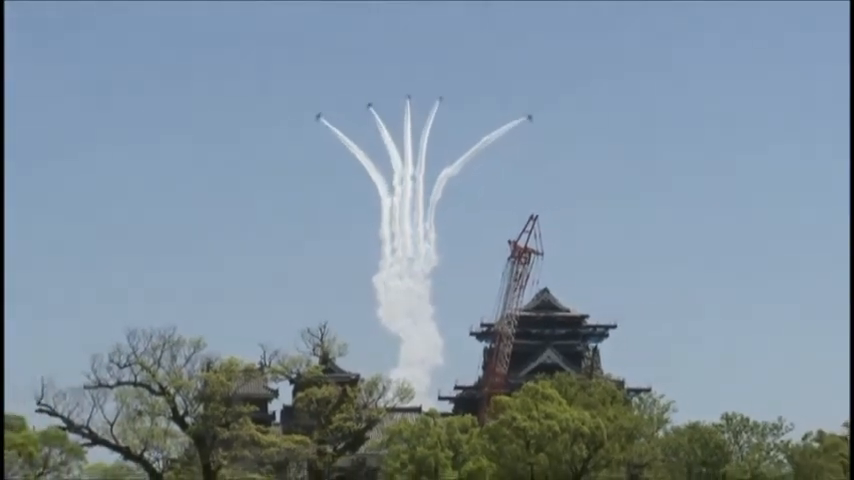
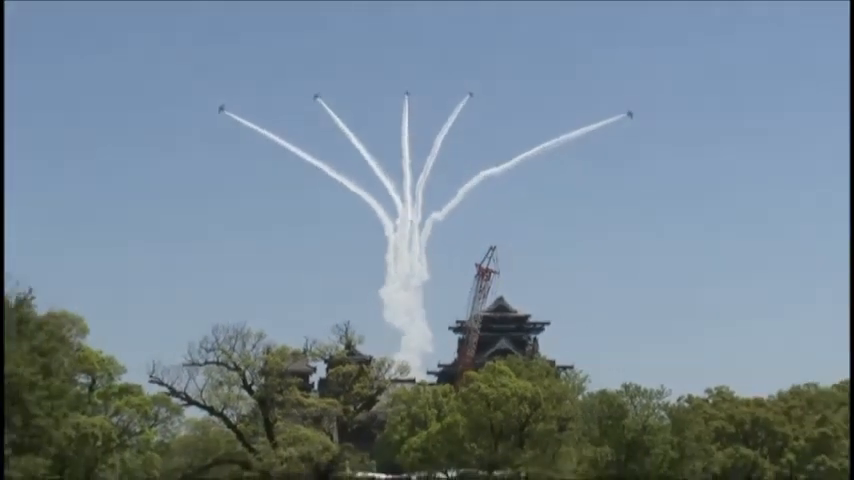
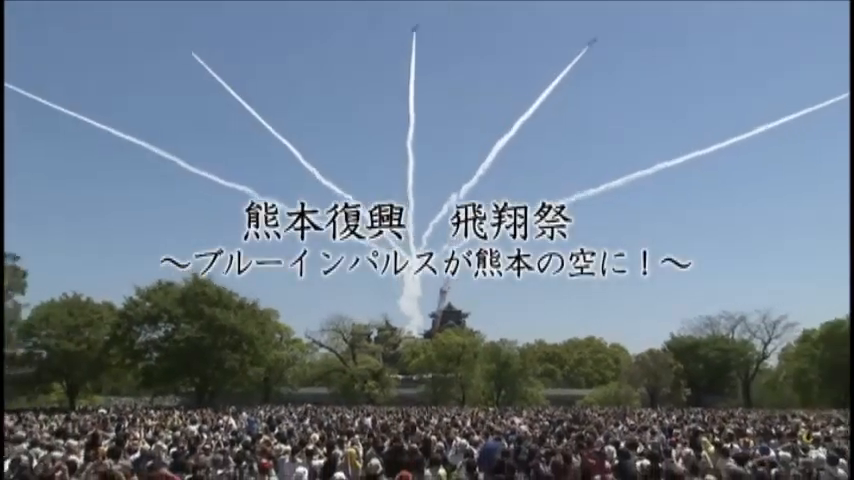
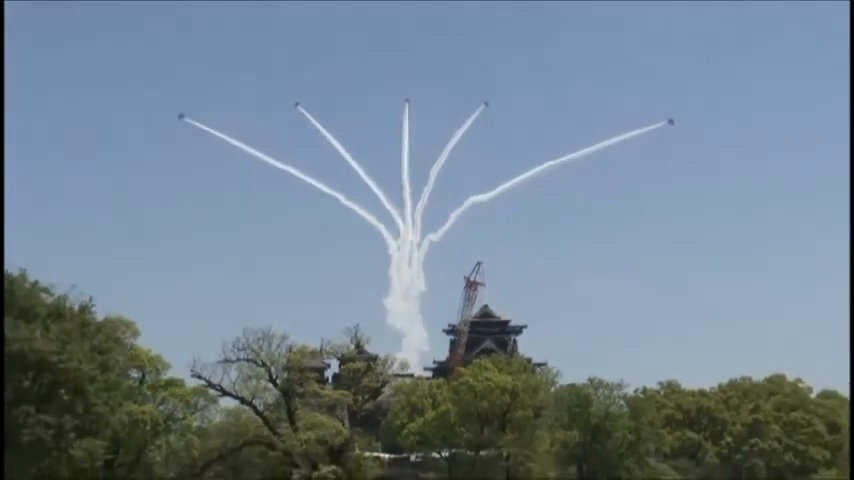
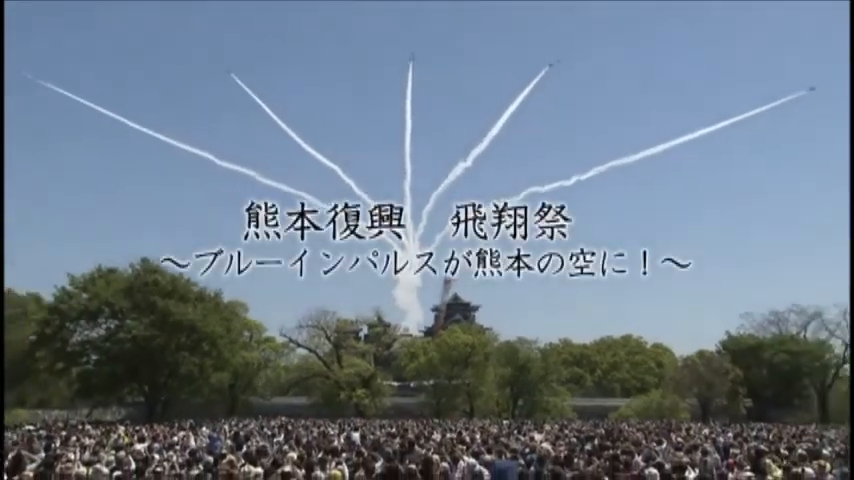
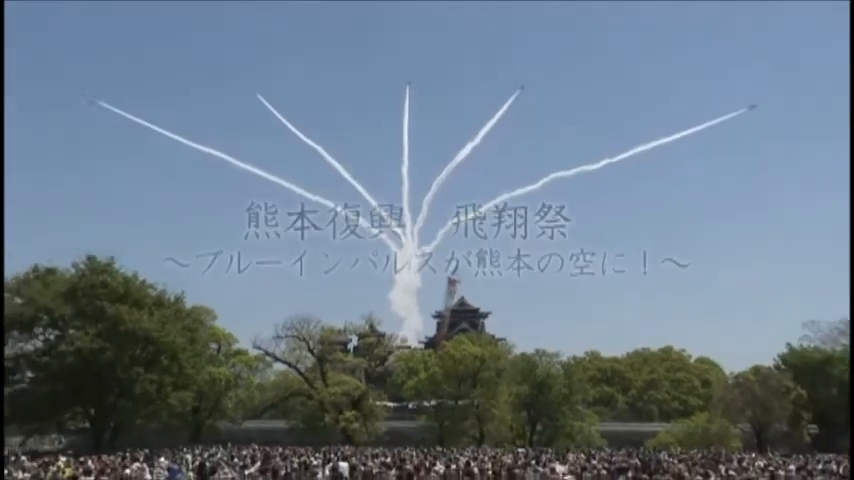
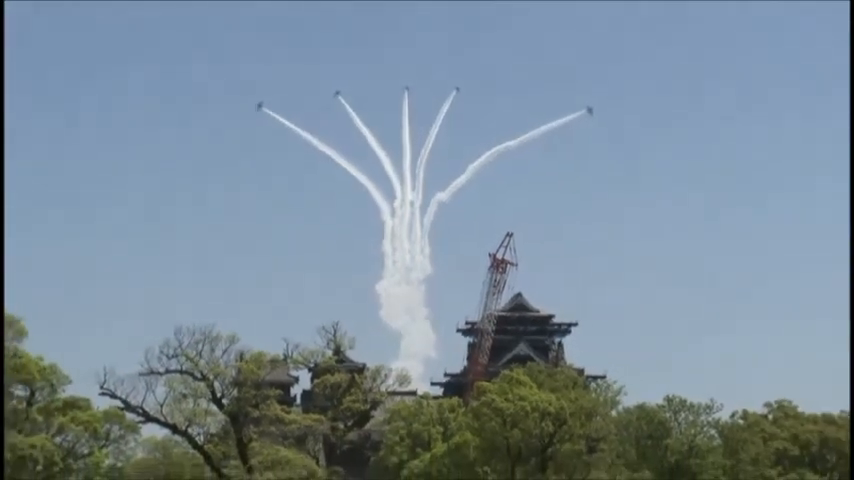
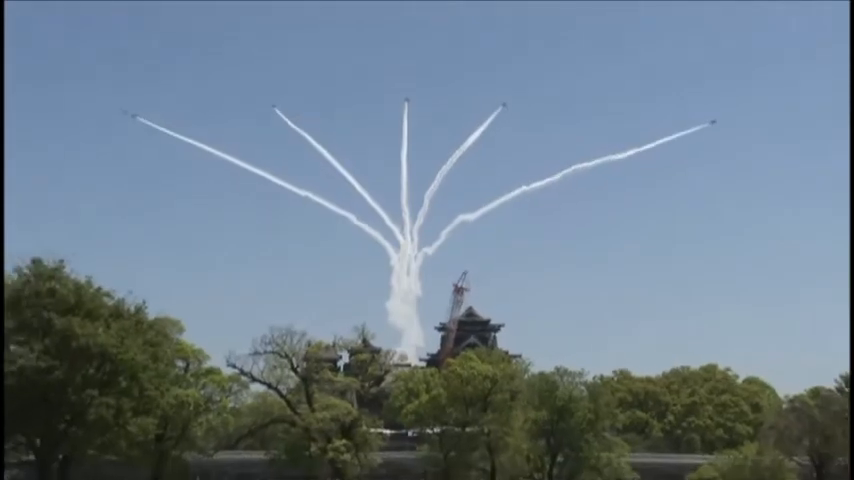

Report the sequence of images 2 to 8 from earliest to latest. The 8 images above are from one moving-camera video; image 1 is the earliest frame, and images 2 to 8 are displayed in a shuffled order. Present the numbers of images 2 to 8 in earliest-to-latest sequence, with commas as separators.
7, 2, 4, 8, 6, 5, 3
